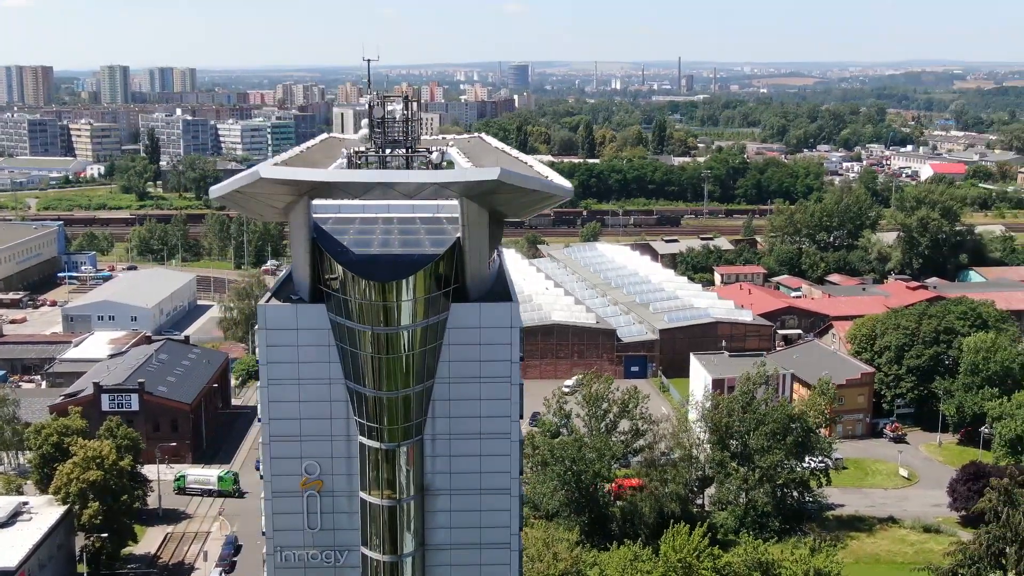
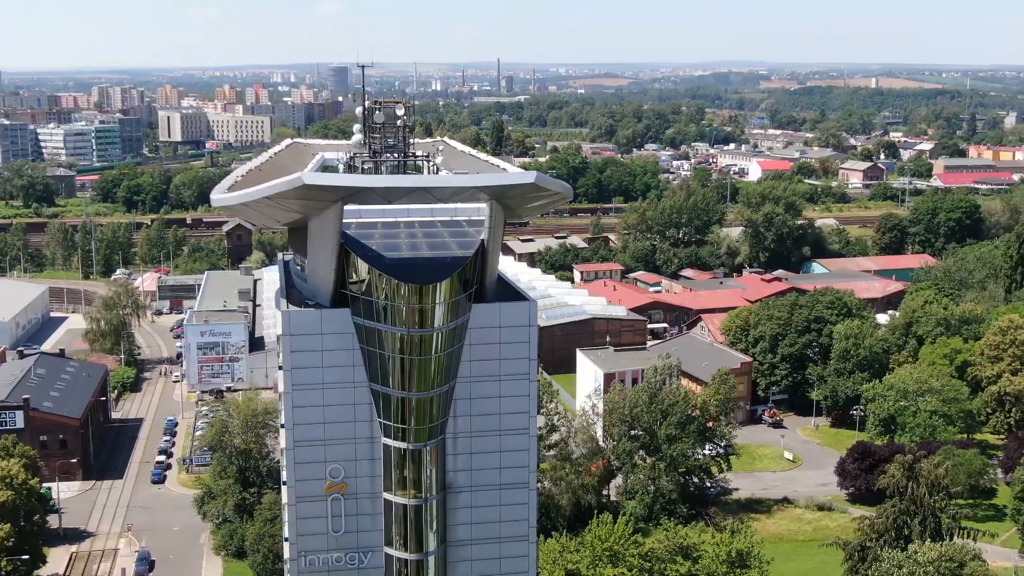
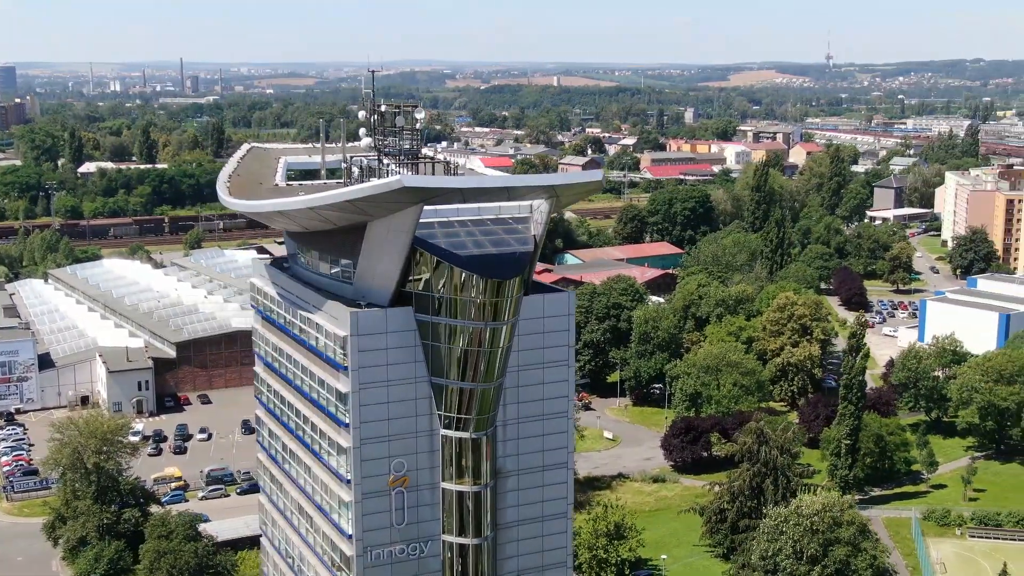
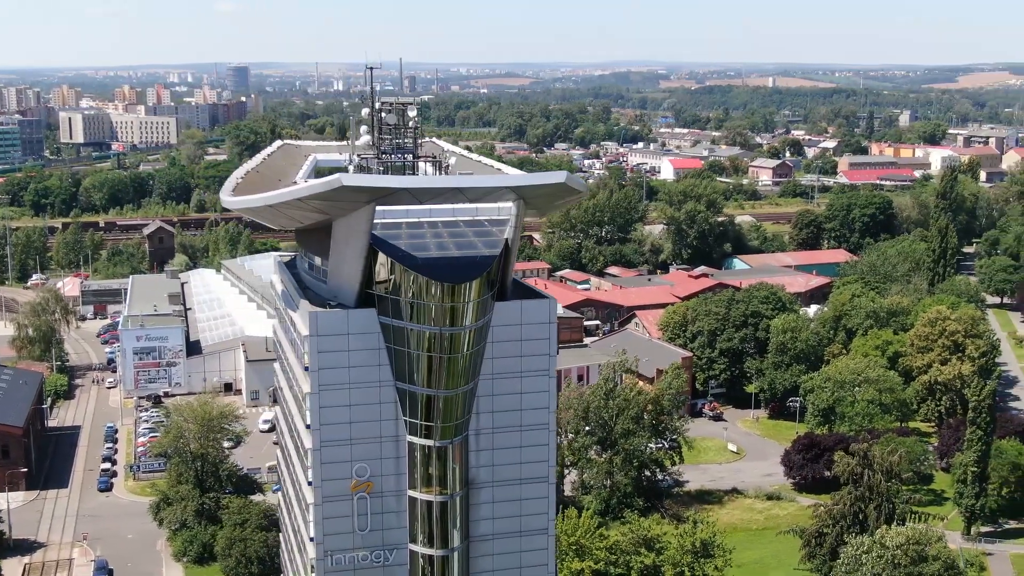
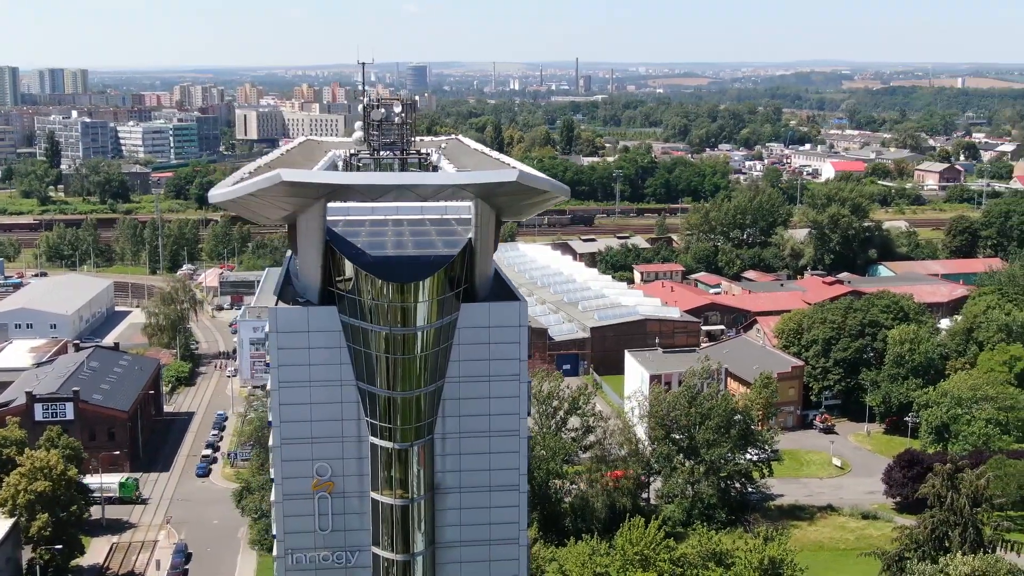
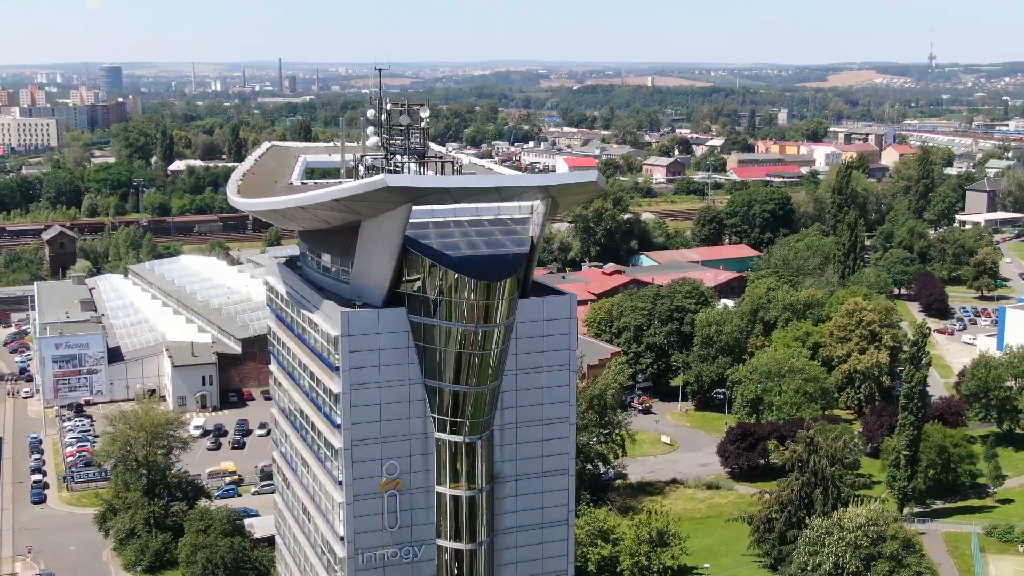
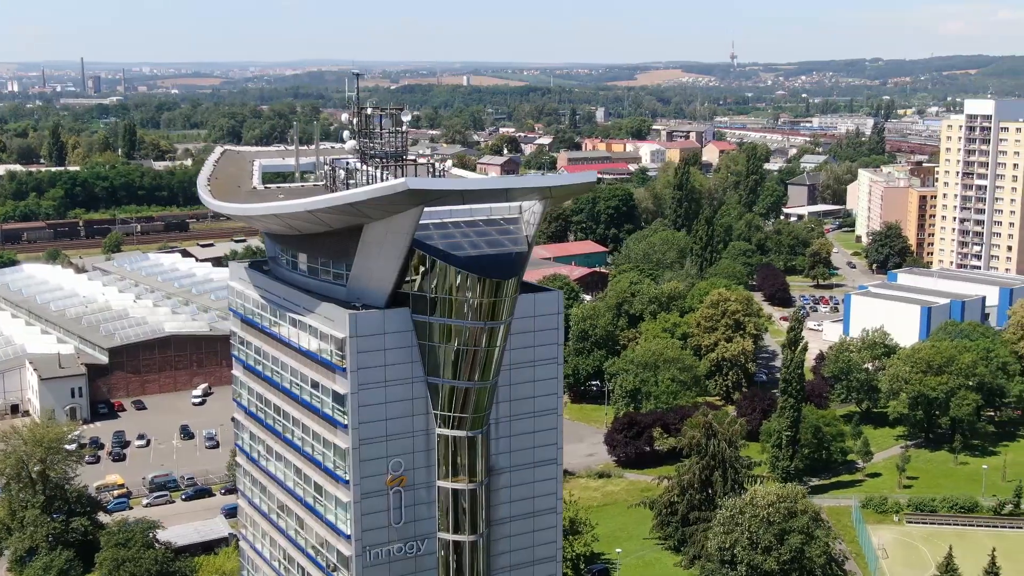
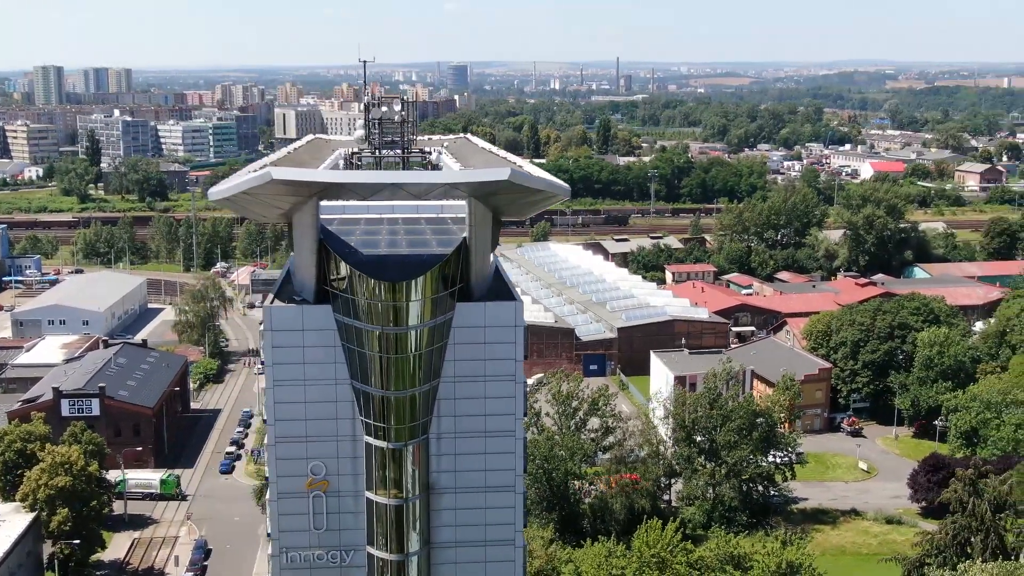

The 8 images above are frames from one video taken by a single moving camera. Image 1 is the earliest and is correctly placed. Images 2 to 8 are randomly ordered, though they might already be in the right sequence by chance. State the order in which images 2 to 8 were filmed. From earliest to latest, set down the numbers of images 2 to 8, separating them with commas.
8, 5, 2, 4, 6, 3, 7
